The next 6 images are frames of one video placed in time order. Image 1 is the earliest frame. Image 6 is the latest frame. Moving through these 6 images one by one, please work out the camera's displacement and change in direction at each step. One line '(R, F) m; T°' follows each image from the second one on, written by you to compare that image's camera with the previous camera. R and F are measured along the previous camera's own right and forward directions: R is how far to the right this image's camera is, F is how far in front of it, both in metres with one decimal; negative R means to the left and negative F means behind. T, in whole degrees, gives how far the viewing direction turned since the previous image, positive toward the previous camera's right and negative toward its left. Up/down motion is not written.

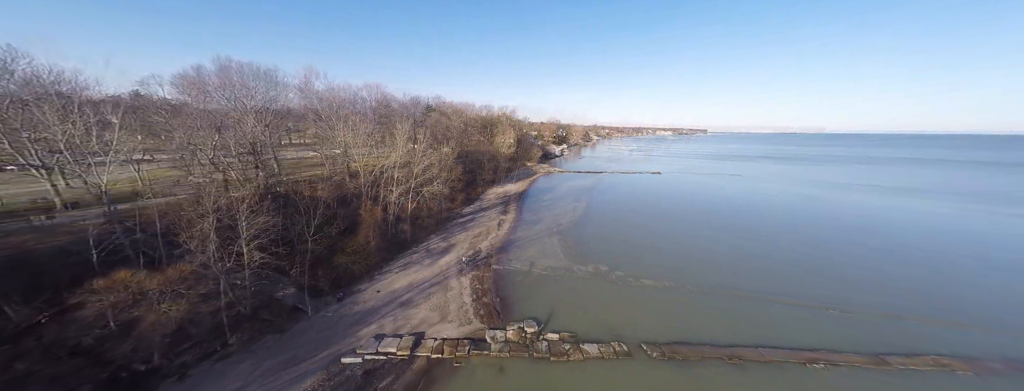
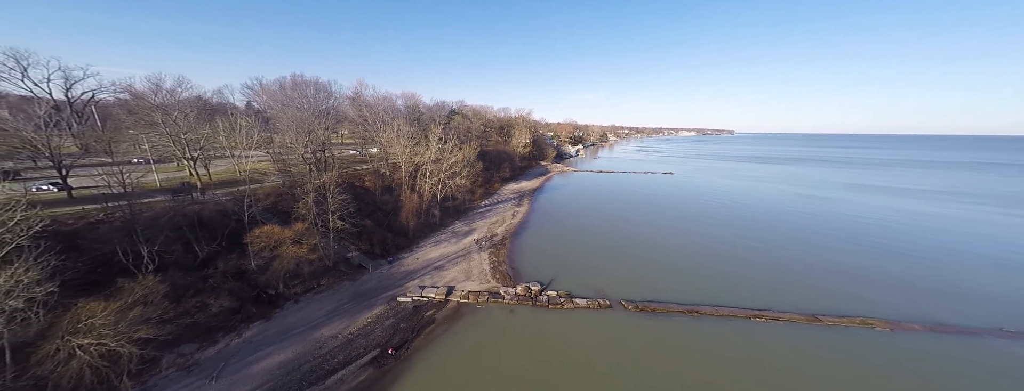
(+0.4, -5.5) m; -3°
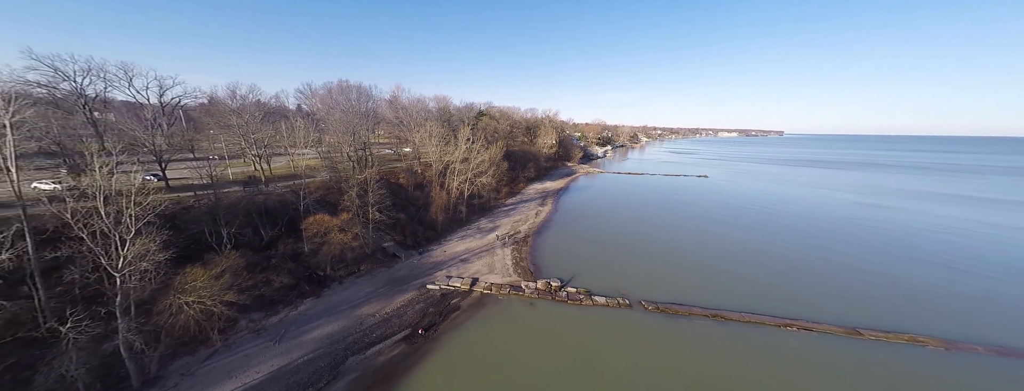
(+0.2, -1.4) m; -5°
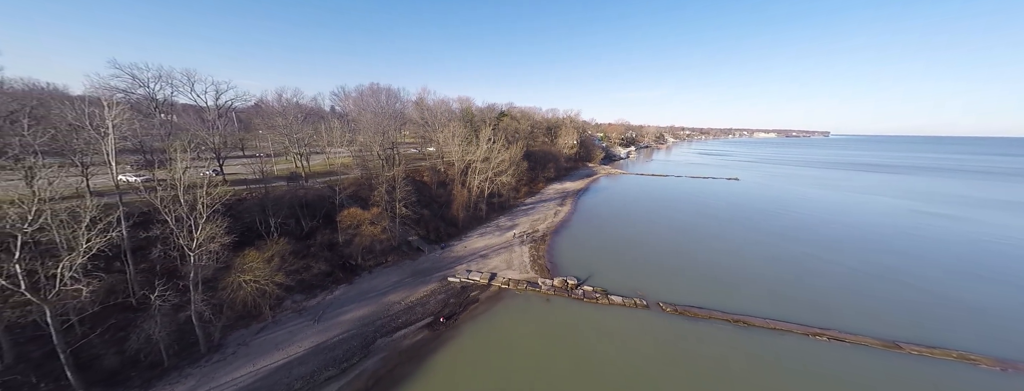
(+0.1, -1.0) m; -4°
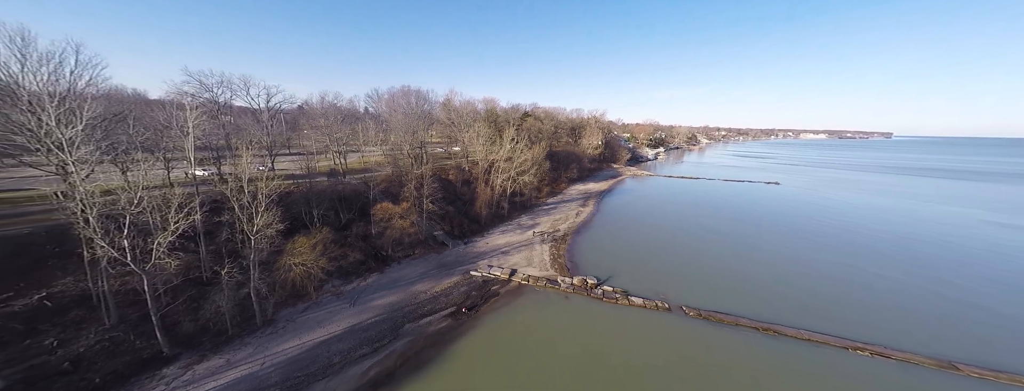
(+0.1, -0.9) m; -4°
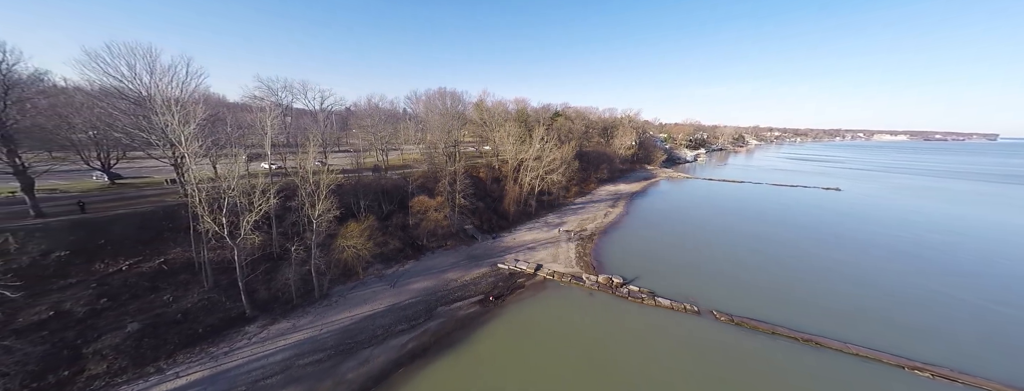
(+0.2, -1.3) m; -6°
